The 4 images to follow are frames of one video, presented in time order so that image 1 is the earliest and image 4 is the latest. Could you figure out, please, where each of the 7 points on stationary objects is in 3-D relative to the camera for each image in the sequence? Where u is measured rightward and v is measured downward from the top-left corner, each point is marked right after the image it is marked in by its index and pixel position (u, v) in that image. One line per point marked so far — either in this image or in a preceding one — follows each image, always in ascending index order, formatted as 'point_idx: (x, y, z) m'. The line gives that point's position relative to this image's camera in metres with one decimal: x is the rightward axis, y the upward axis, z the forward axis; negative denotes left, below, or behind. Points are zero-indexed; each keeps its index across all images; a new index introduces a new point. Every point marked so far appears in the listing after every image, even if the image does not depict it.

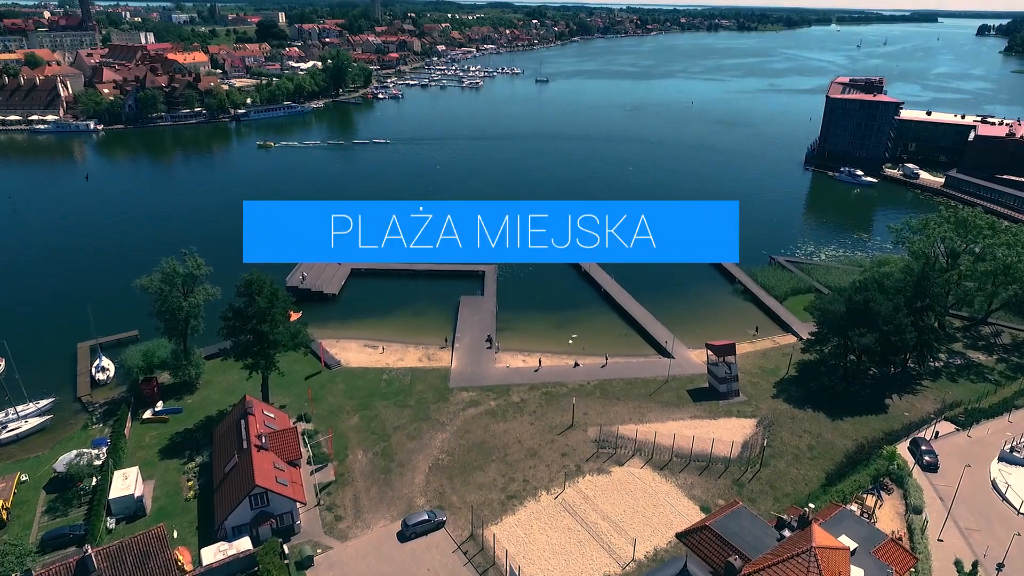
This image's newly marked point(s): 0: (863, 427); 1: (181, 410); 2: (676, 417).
0: (+9.9, -3.9, +18.5) m
1: (-9.6, -3.5, +18.9) m
2: (+4.7, -3.7, +18.9) m
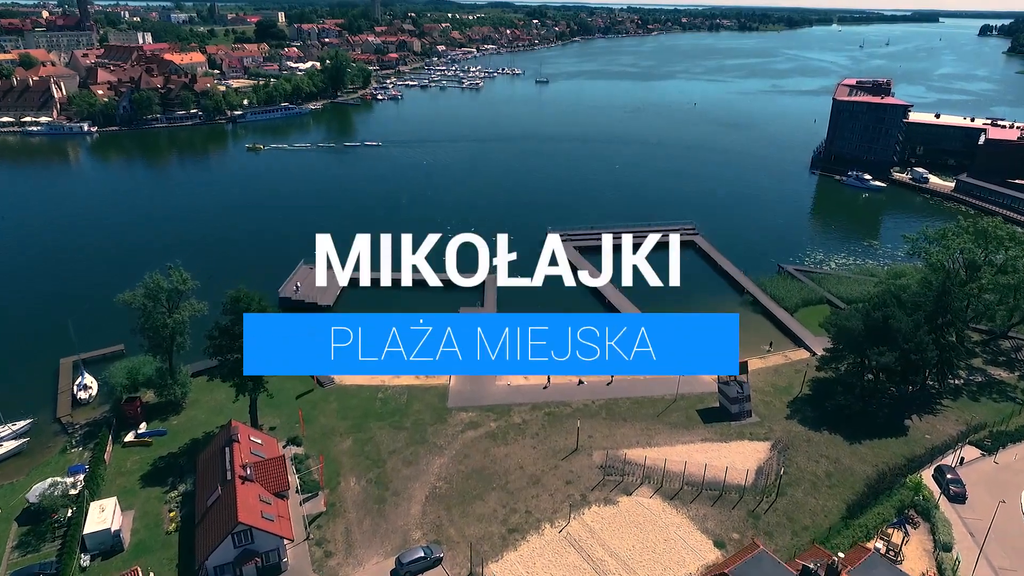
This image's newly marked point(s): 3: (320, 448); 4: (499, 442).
0: (+9.9, -4.4, +17.5) m
1: (-9.5, -4.0, +17.9) m
2: (+4.8, -4.2, +18.0) m
3: (-5.1, -4.3, +17.5) m
4: (-0.4, -4.2, +17.8) m
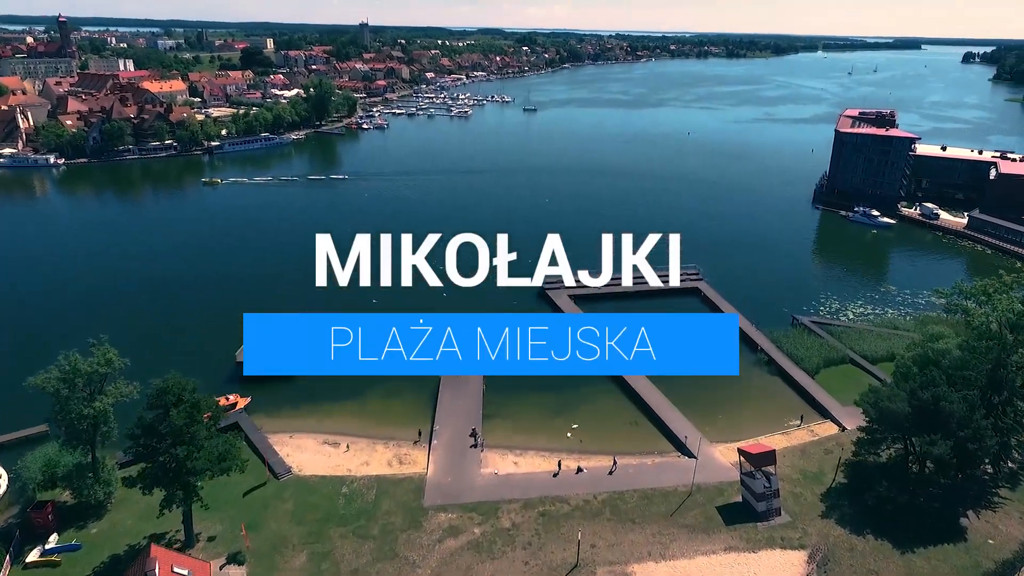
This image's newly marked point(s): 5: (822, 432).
0: (+9.6, -6.2, +14.7) m
1: (-9.8, -5.9, +14.8) m
2: (+4.5, -6.1, +15.1) m
3: (-5.4, -6.2, +14.4) m
4: (-0.6, -6.1, +14.8) m
5: (+9.4, -4.4, +19.9) m
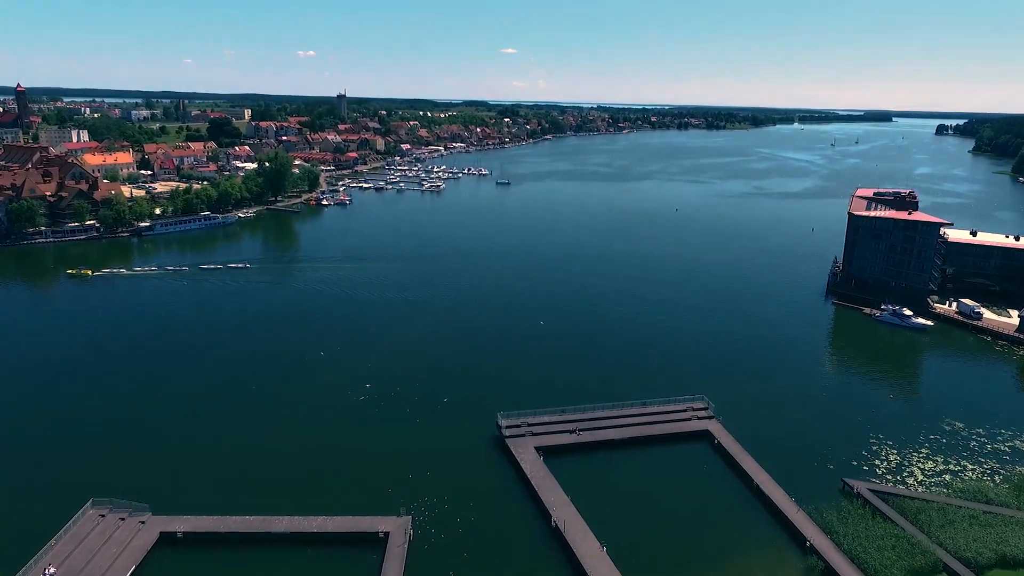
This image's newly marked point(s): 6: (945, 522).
0: (+8.2, -9.7, +6.5) m
1: (-11.2, -9.4, +6.3) m
2: (+3.1, -9.5, +6.8) m
3: (-6.8, -9.6, +5.9) m
4: (-2.0, -9.6, +6.4) m
5: (+7.9, -8.3, +11.9) m
6: (+12.1, -6.5, +18.3) m
